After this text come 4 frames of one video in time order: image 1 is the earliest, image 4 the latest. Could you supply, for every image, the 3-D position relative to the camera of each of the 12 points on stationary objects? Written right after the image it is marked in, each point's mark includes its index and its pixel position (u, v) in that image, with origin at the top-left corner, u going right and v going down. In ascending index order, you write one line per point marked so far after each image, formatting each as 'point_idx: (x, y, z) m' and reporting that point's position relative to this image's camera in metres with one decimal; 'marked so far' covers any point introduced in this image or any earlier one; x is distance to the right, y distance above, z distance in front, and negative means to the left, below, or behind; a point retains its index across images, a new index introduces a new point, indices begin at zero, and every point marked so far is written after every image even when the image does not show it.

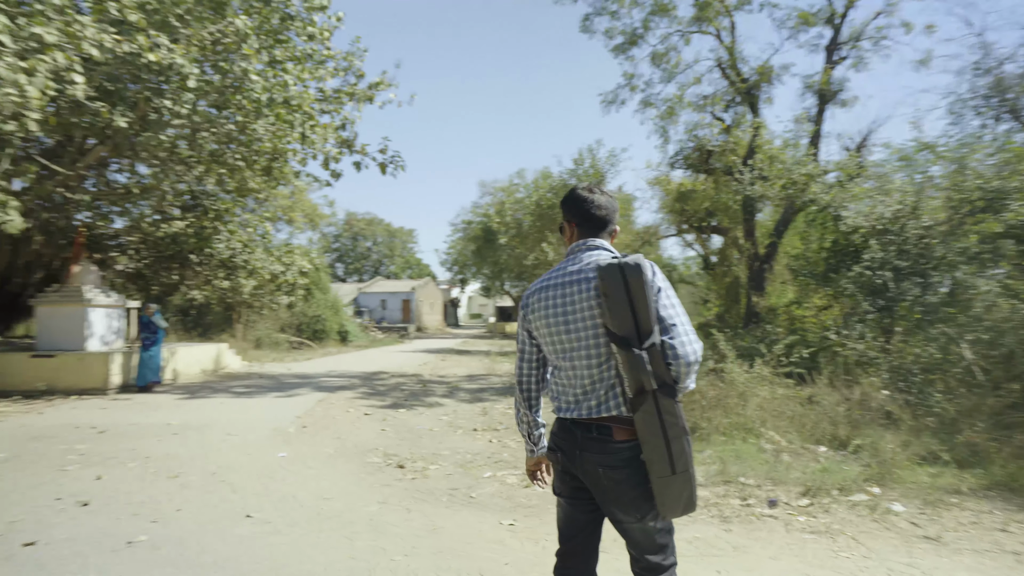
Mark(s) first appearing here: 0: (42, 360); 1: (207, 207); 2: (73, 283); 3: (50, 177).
0: (-8.7, -1.3, +10.8) m
1: (-7.2, +2.0, +14.3) m
2: (-8.4, +0.1, +11.2) m
3: (-9.1, +2.2, +11.7) m
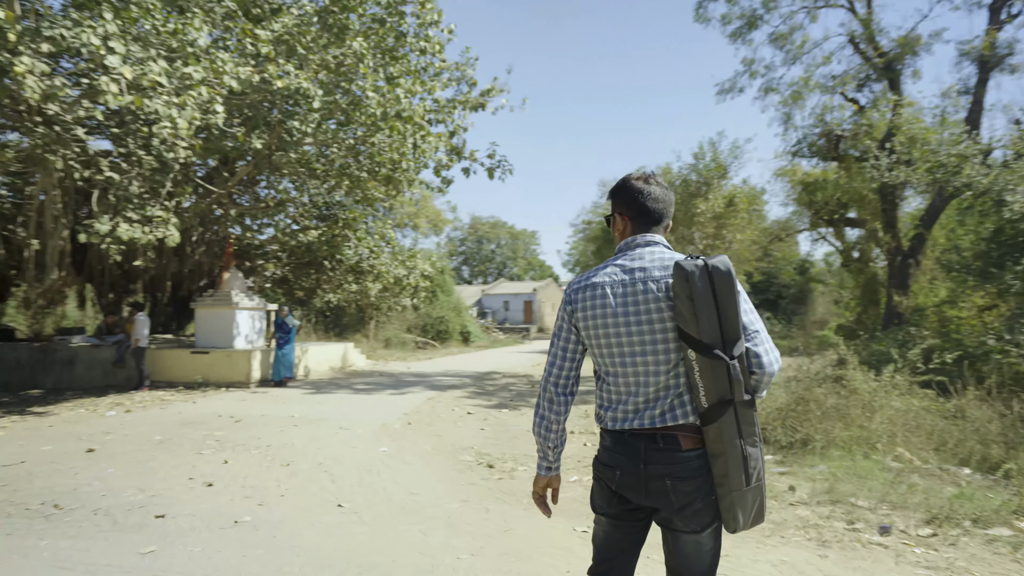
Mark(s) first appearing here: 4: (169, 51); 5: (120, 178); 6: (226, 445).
0: (-6.6, -1.4, +12.4) m
1: (-4.4, +1.9, +15.5) m
2: (-6.3, 0.0, +12.8) m
3: (-6.9, +2.1, +13.4) m
4: (-5.9, +4.0, +9.9) m
5: (-6.9, +1.9, +10.2) m
6: (-3.7, -2.0, +7.5) m
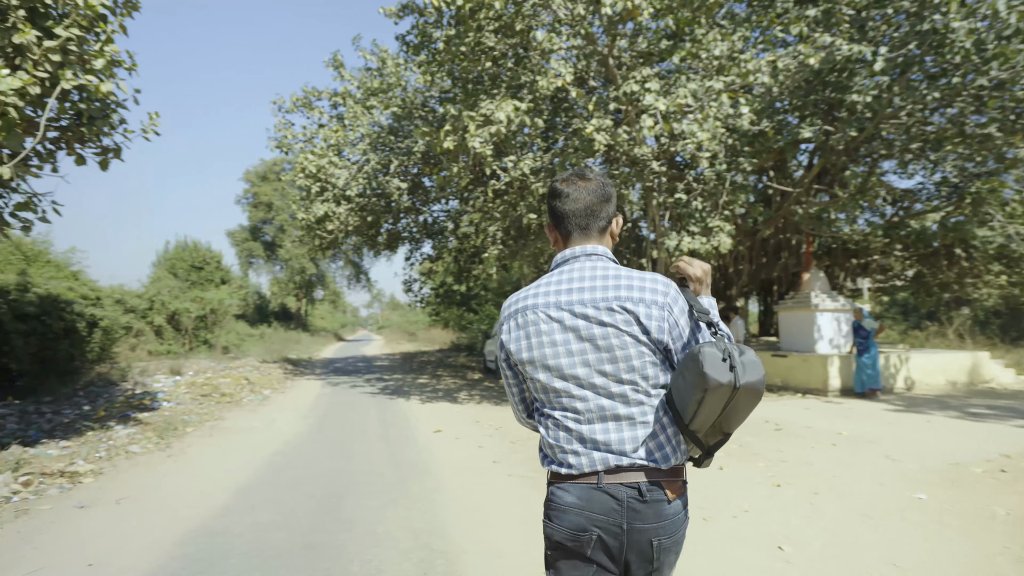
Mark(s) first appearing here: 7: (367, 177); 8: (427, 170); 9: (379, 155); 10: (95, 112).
0: (+5.6, -1.5, +12.3) m
1: (+9.2, +2.0, +12.1) m
2: (+6.0, -0.1, +12.2) m
3: (+6.1, +2.0, +13.1) m
4: (+3.5, +3.9, +10.6) m
5: (+3.4, +1.8, +11.6) m
6: (+2.8, -2.1, +7.3) m
7: (-3.9, +3.0, +15.7) m
8: (-2.3, +3.2, +16.0) m
9: (-3.6, +3.6, +15.7) m
10: (-5.2, +2.2, +7.4) m
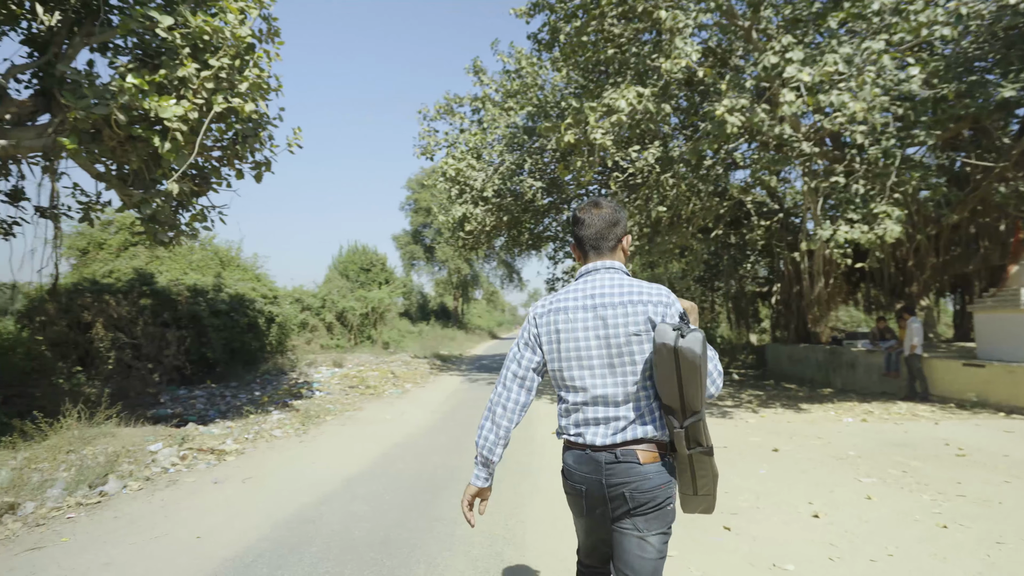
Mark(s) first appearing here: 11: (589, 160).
0: (+8.0, -1.4, +10.1) m
1: (+11.4, +2.1, +9.0) m
2: (+8.4, 0.0, +10.0) m
3: (+8.7, +2.1, +10.8) m
4: (+5.5, +4.0, +9.1) m
5: (+5.7, +1.9, +10.0) m
6: (+4.0, -2.0, +6.1) m
7: (-0.2, +3.0, +15.9) m
8: (+1.4, +3.3, +15.9) m
9: (+0.1, +3.6, +15.9) m
10: (-3.8, +2.2, +8.3) m
11: (+1.5, +2.5, +11.4) m
